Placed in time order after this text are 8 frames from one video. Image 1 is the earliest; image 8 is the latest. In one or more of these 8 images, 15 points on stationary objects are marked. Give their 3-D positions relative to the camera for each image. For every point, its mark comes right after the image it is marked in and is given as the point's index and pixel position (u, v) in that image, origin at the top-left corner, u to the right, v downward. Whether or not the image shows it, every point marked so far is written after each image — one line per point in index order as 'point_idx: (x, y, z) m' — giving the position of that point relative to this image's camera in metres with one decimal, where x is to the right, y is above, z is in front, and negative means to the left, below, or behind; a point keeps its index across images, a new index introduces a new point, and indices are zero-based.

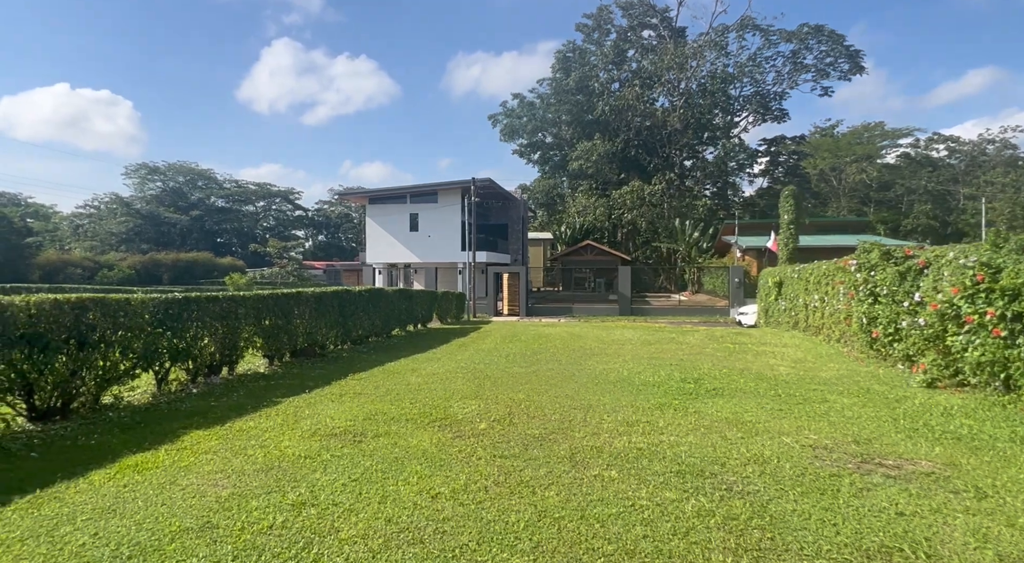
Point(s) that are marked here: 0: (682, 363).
0: (+2.6, -1.2, +9.0) m
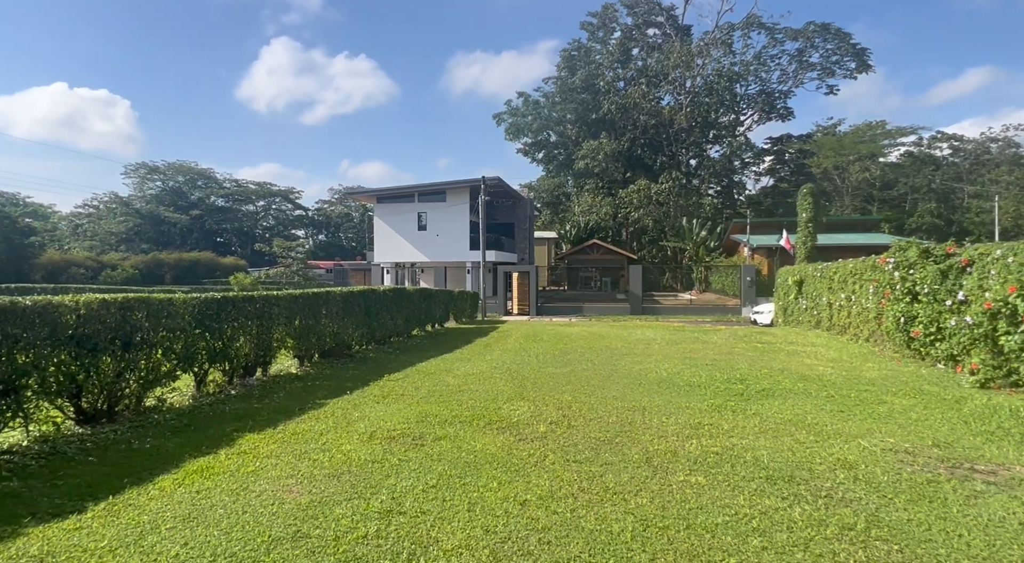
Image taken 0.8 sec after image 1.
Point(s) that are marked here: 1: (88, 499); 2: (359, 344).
0: (+3.0, -1.2, +8.8) m
1: (-2.3, -1.2, +3.3) m
2: (-2.5, -1.0, +10.0) m
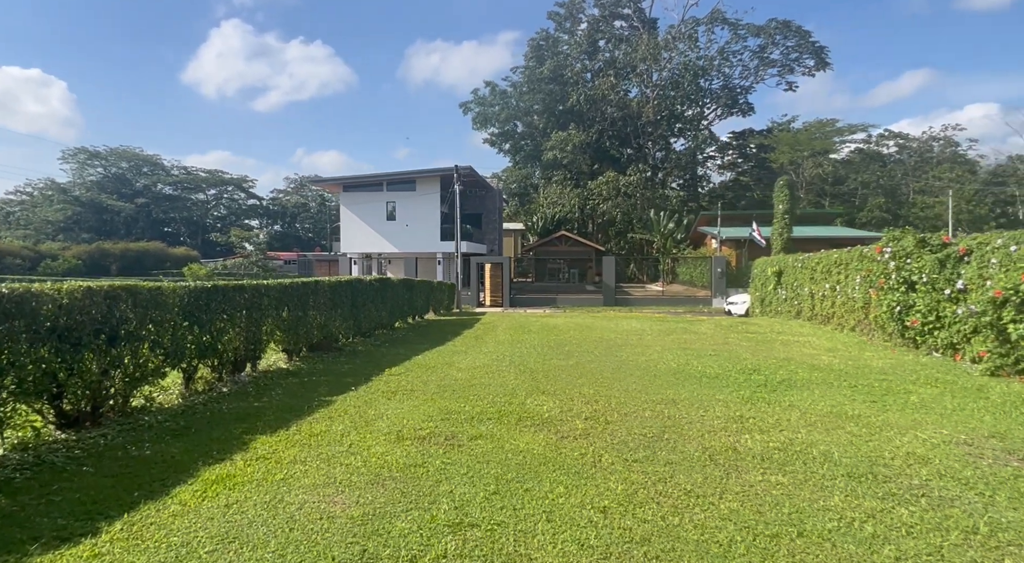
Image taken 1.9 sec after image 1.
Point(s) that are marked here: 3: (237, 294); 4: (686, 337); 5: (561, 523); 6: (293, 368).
0: (+3.0, -1.1, +8.7) m
1: (-2.0, -1.1, +2.8) m
2: (-2.6, -0.9, +9.4) m
3: (-3.0, -0.1, +6.5) m
4: (+3.2, -1.0, +11.0) m
5: (+0.2, -1.1, +2.8) m
6: (-2.6, -1.0, +7.2) m
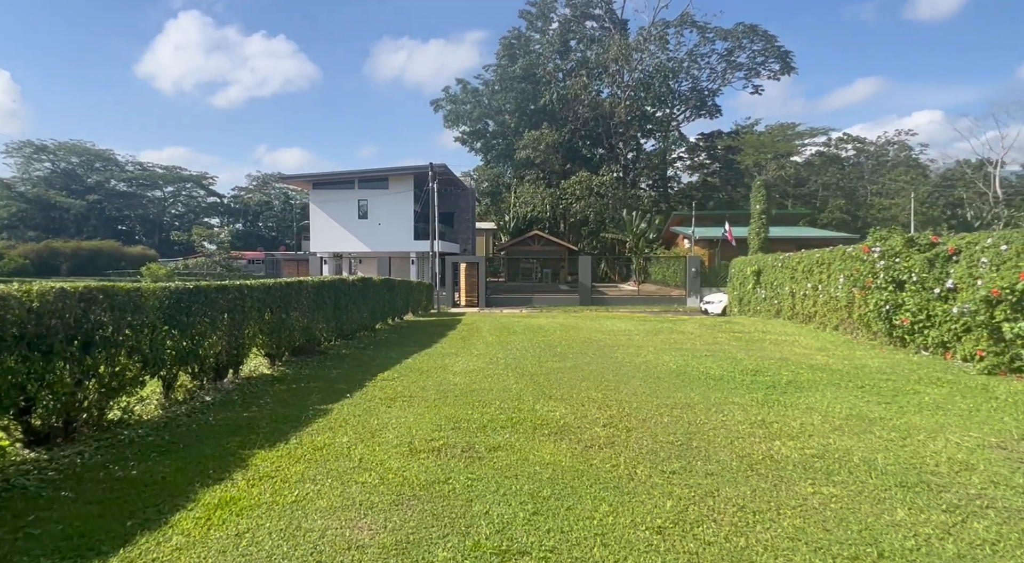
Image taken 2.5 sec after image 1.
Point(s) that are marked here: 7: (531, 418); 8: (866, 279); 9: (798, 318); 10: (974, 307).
0: (+2.9, -1.0, +8.6) m
1: (-1.7, -1.1, +2.5) m
2: (-2.8, -0.9, +9.0) m
3: (-2.9, -0.1, +6.0) m
4: (+3.0, -1.0, +10.9) m
5: (+0.5, -1.1, +2.5) m
6: (-2.6, -1.1, +6.8) m
7: (+0.2, -1.1, +4.8) m
8: (+5.9, 0.0, +9.9) m
9: (+6.3, -0.8, +13.3) m
10: (+5.7, -0.3, +7.4) m
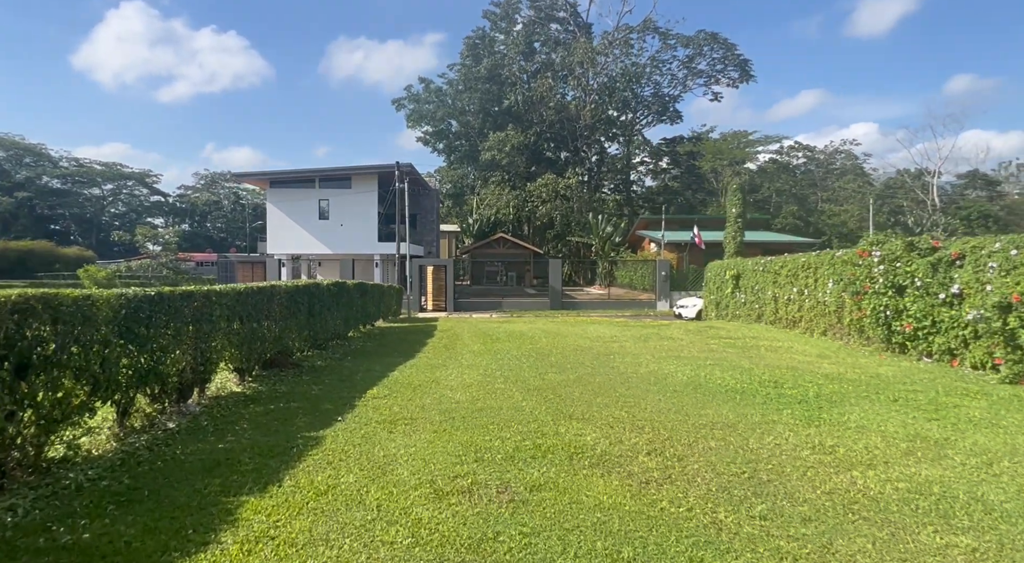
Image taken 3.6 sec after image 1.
0: (+2.8, -1.1, +8.2) m
1: (-1.4, -1.1, +1.7) m
2: (-2.9, -0.9, +8.2) m
3: (-2.8, -0.2, +5.2) m
4: (+2.7, -1.1, +10.5) m
5: (+0.8, -1.2, +1.9) m
6: (-2.6, -1.1, +5.9) m
7: (+0.3, -1.1, +4.2) m
8: (+5.7, -0.1, +9.7) m
9: (+5.9, -0.9, +13.1) m
10: (+5.7, -0.4, +7.2) m
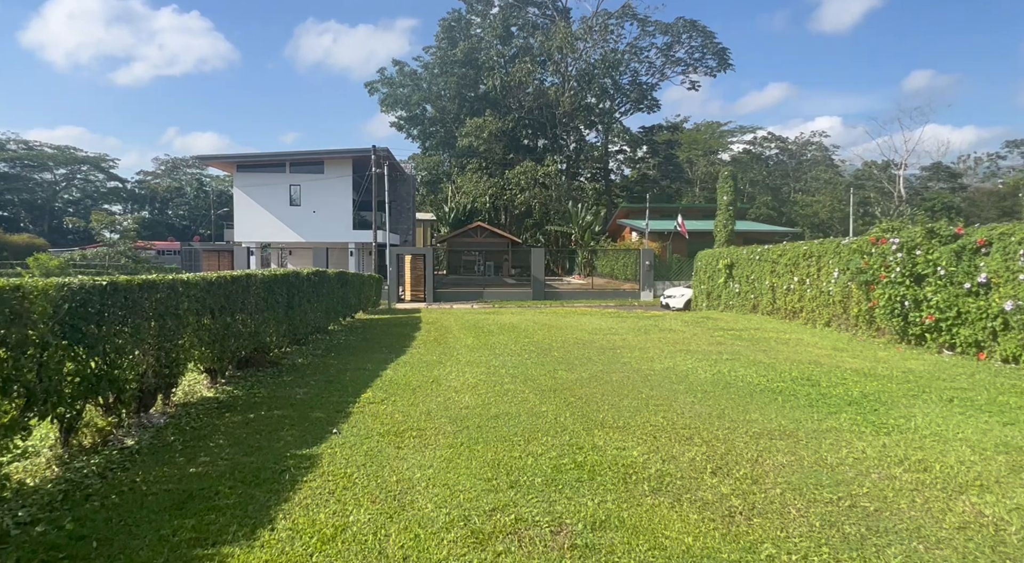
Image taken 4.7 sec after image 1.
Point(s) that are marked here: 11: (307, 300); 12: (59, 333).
0: (+2.8, -1.0, +7.6) m
1: (-1.0, -1.1, +1.0) m
2: (-2.8, -0.8, +7.3) m
3: (-2.7, -0.1, +4.3) m
4: (+2.6, -0.9, +9.9) m
5: (+1.1, -1.1, +1.3) m
6: (-2.5, -1.0, +5.1) m
7: (+0.6, -1.1, +3.5) m
8: (+5.6, +0.1, +9.3) m
9: (+5.7, -0.7, +12.7) m
10: (+5.7, -0.3, +6.8) m
11: (-2.9, -0.2, +8.5) m
12: (-2.6, -0.3, +3.4) m
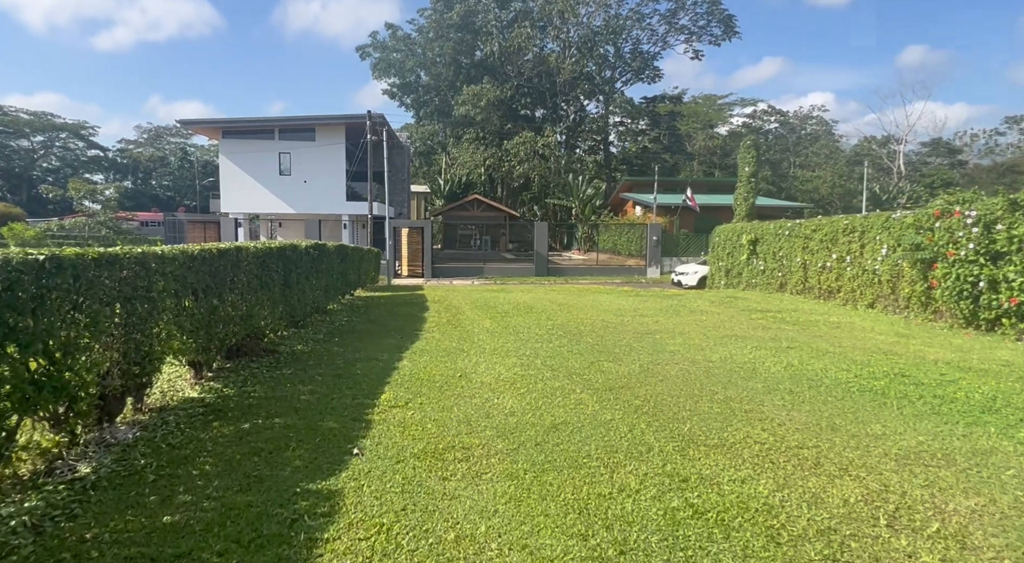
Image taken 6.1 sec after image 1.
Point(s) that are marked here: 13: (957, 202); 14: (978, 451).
0: (+3.2, -0.7, +6.7) m
1: (-0.6, -1.1, 0.0) m
2: (-2.5, -0.5, +6.3) m
3: (-2.3, 0.0, +3.3) m
4: (+2.9, -0.6, +9.0) m
5: (+1.6, -1.1, +0.4) m
6: (-2.1, -0.8, +4.1) m
7: (+1.0, -1.0, +2.6) m
8: (+5.9, +0.4, +8.4) m
9: (+5.9, -0.2, +11.8) m
10: (+6.1, -0.1, +5.9) m
11: (-2.6, +0.1, +7.4) m
12: (-2.2, -0.2, +2.4) m
13: (+6.0, +1.1, +8.2) m
14: (+2.6, -0.9, +3.3) m
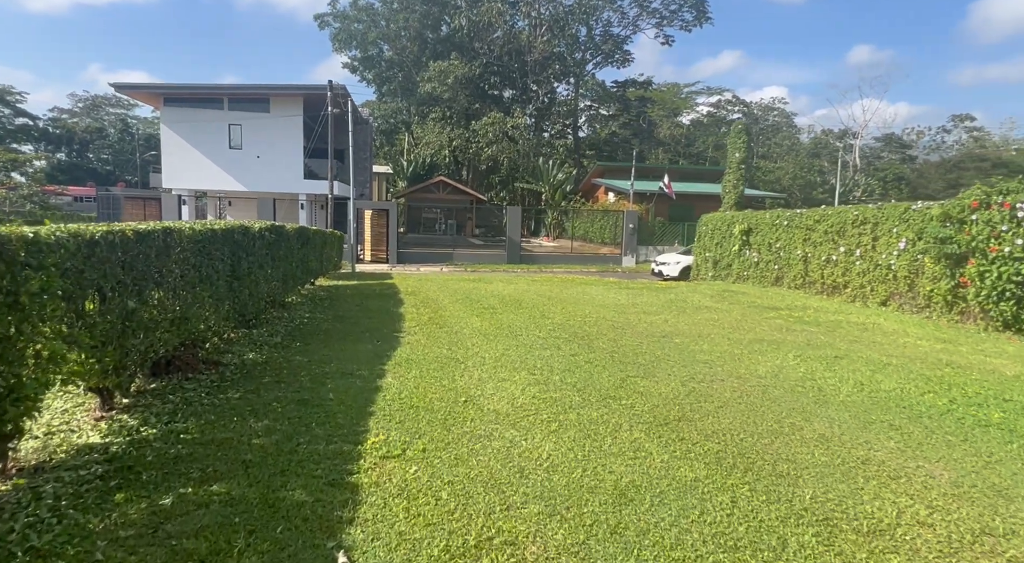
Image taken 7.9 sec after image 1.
0: (+3.2, -0.7, +5.8) m
1: (-0.1, -1.2, -1.2) m
2: (-2.4, -0.5, +5.0) m
3: (-2.0, 0.0, +2.0) m
4: (+2.8, -0.5, +8.0) m
5: (+2.0, -1.3, -0.6) m
6: (-1.9, -0.8, +2.9) m
7: (+1.3, -1.0, +1.5) m
8: (+5.8, +0.4, +7.6) m
9: (+5.6, -0.1, +11.0) m
10: (+6.2, -0.1, +5.2) m
11: (-2.6, +0.2, +6.1) m
12: (-1.8, -0.2, +1.1) m
13: (+5.9, +1.1, +7.4) m
14: (+2.8, -1.0, +2.3) m
